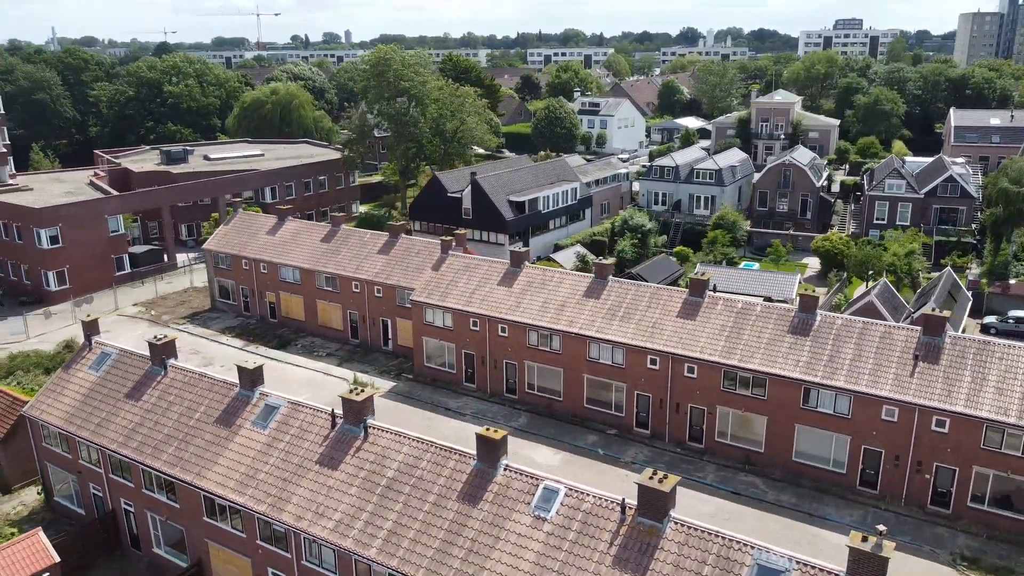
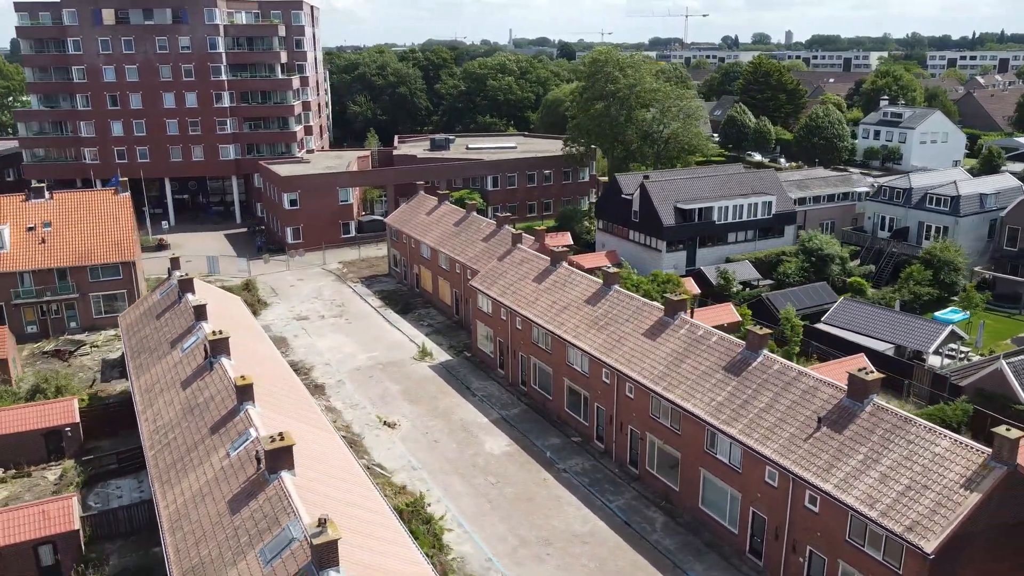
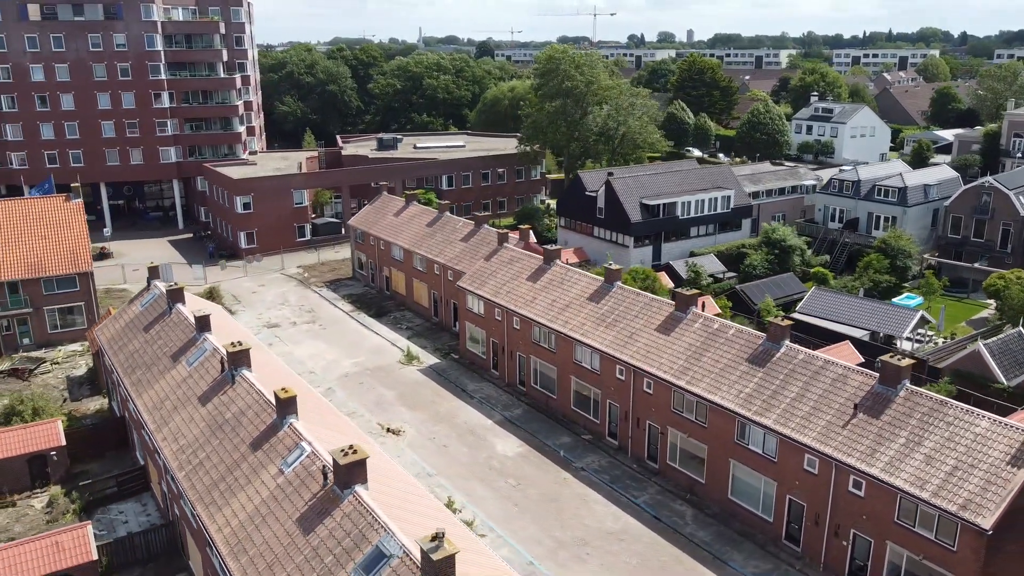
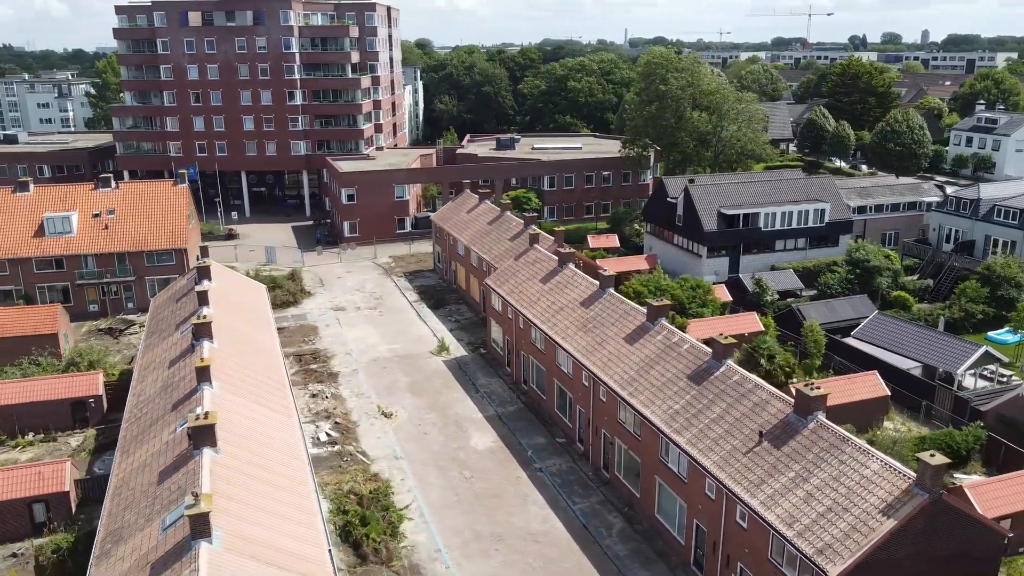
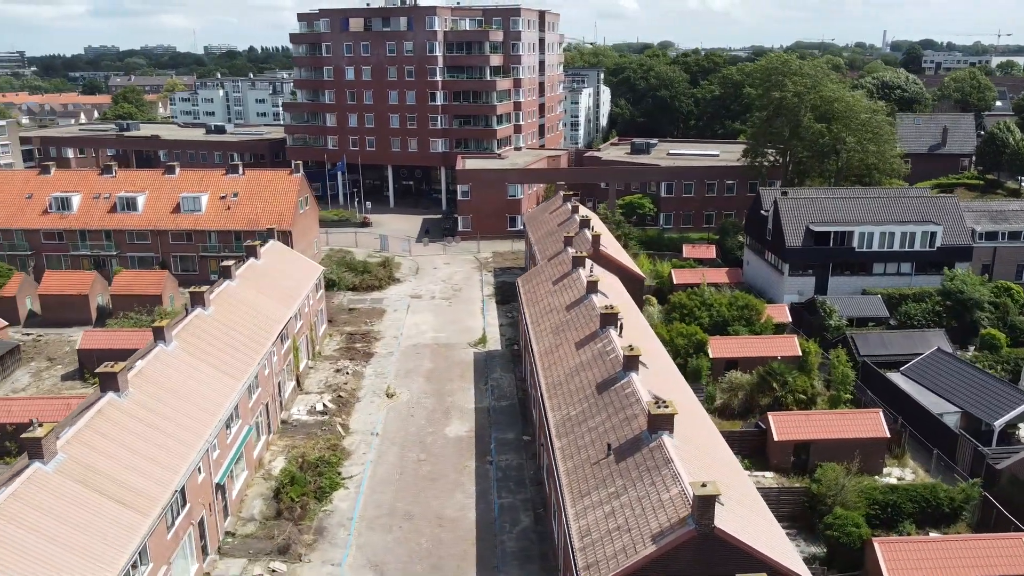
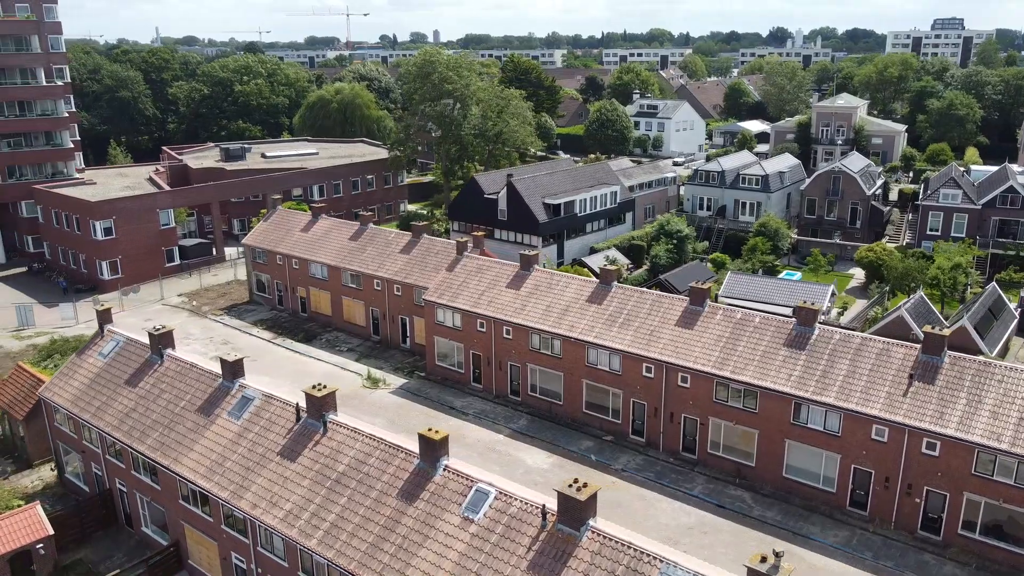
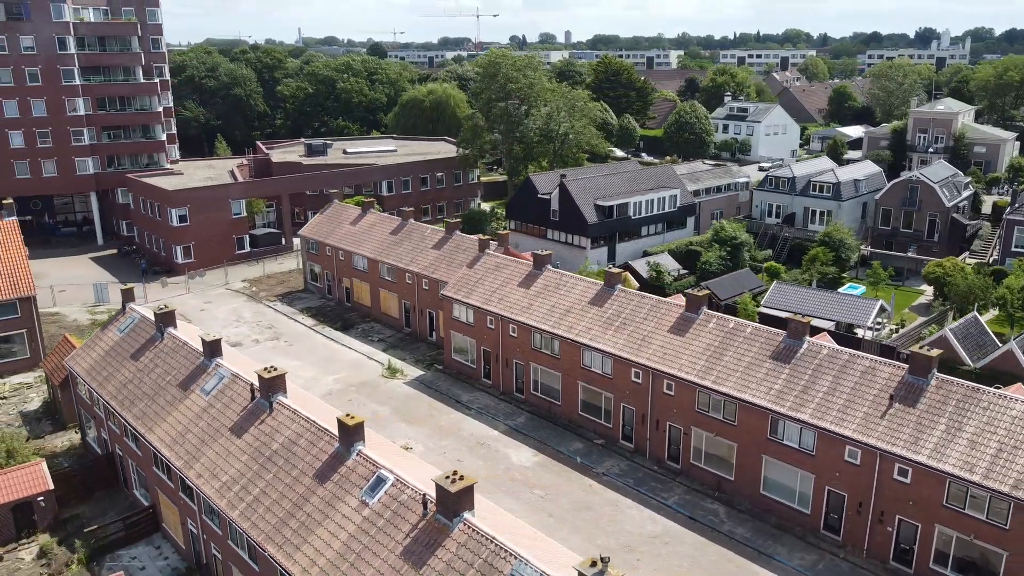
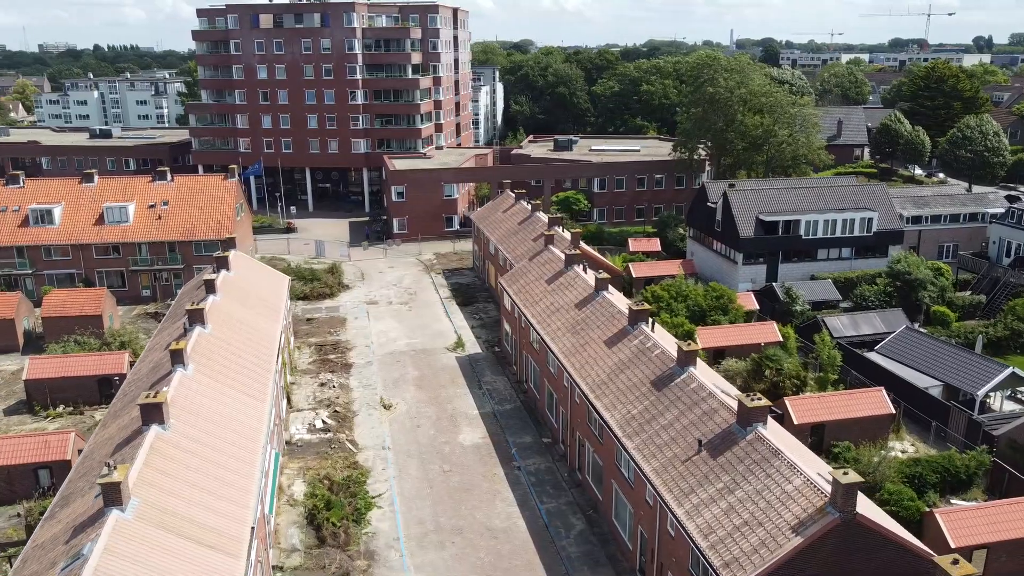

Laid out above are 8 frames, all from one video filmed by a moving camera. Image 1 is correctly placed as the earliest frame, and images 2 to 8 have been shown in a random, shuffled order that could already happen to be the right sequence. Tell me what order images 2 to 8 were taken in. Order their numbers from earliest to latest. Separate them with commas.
6, 7, 3, 2, 4, 8, 5
